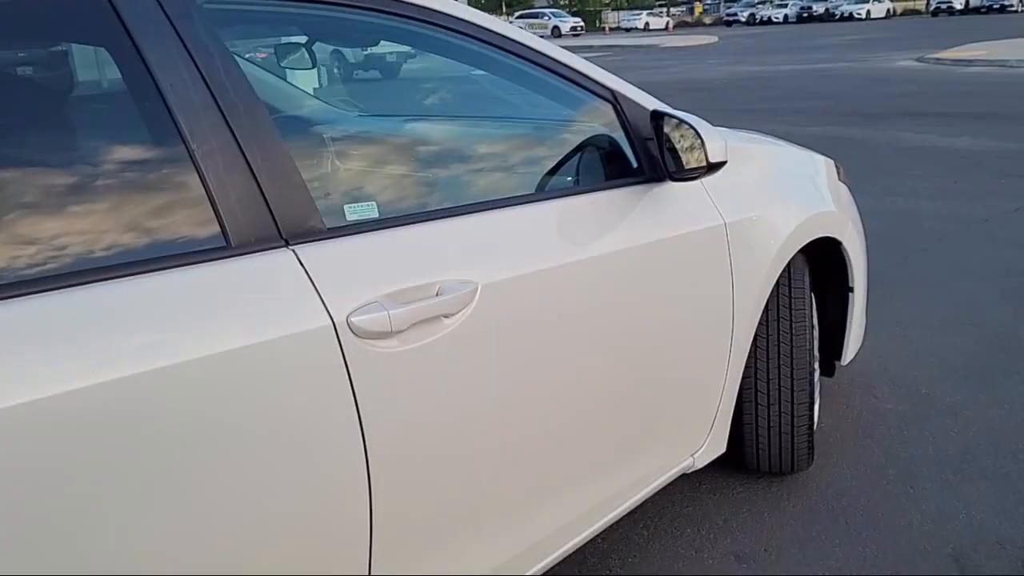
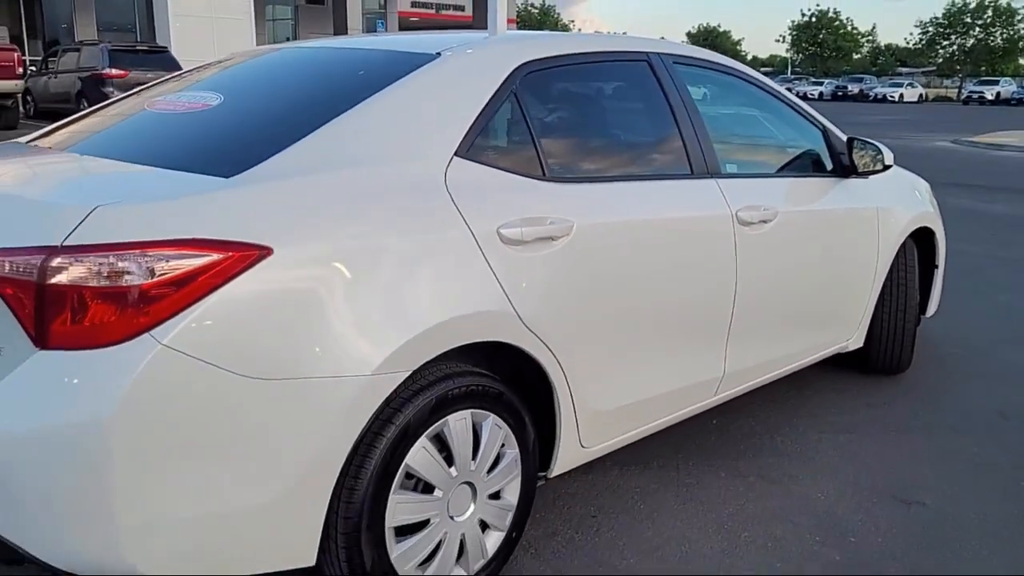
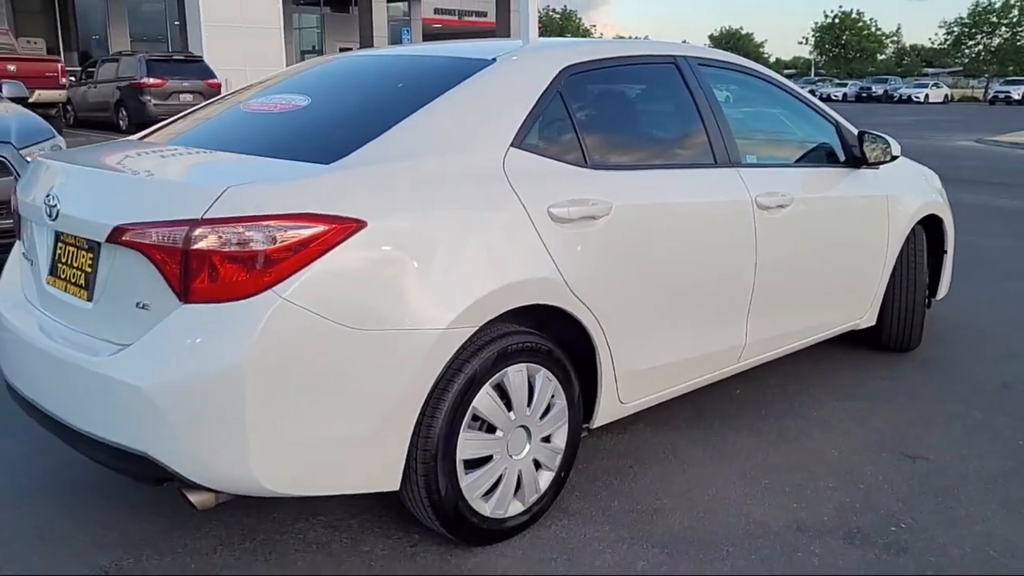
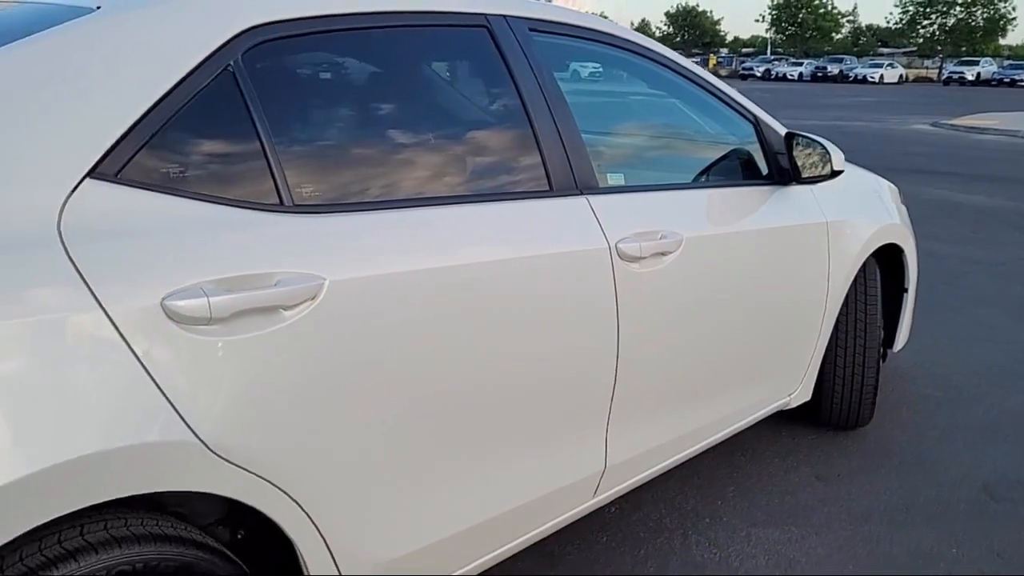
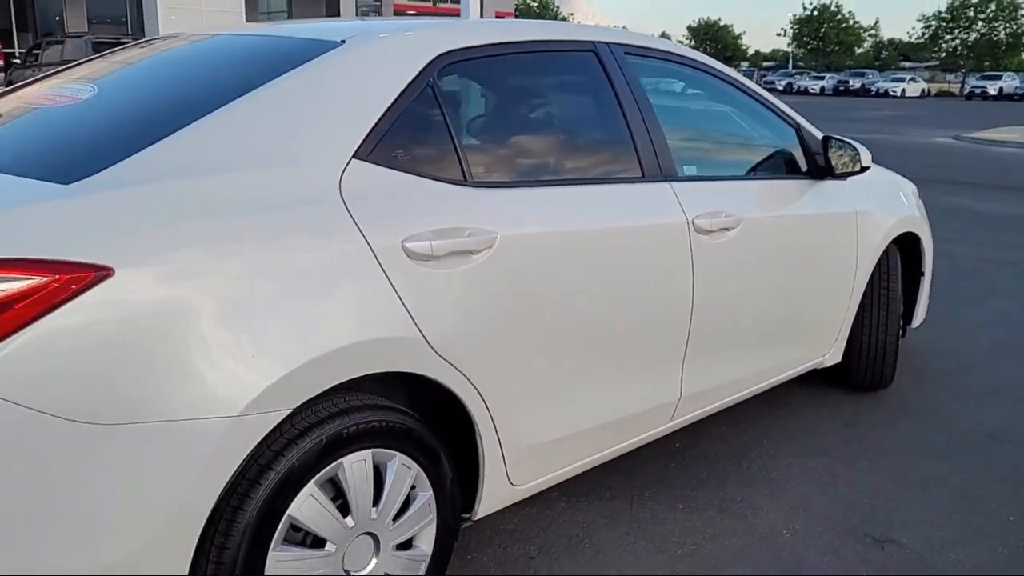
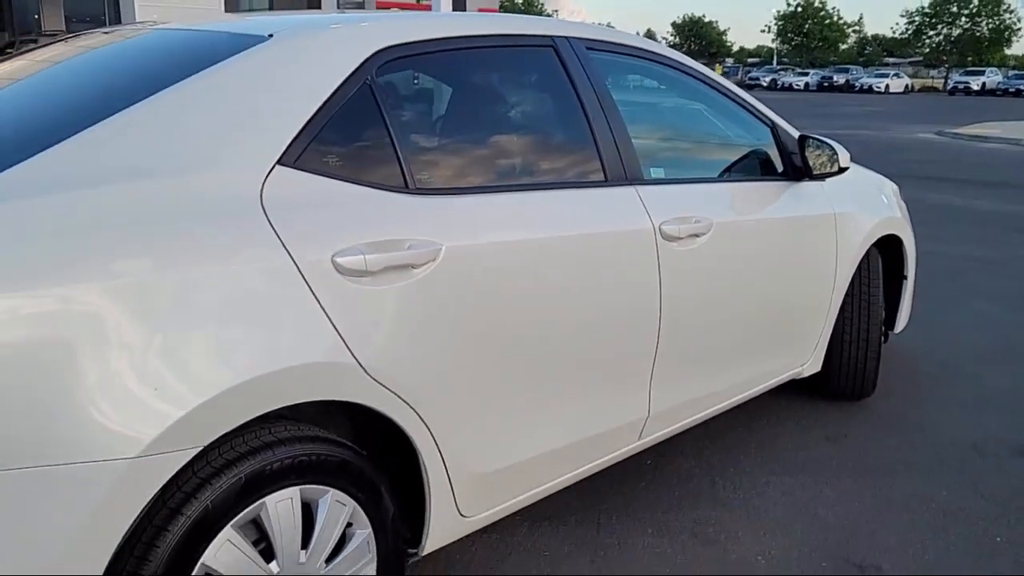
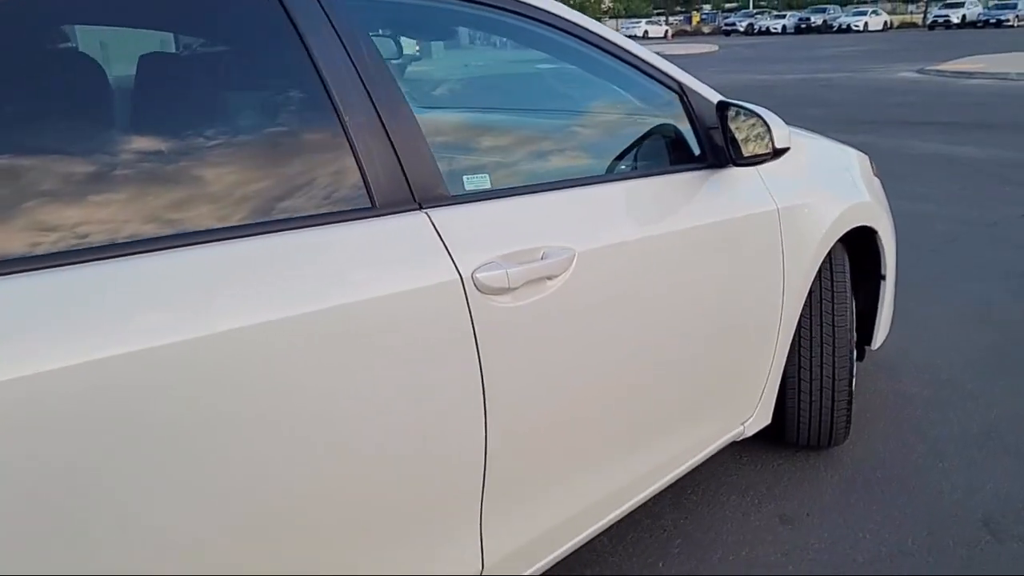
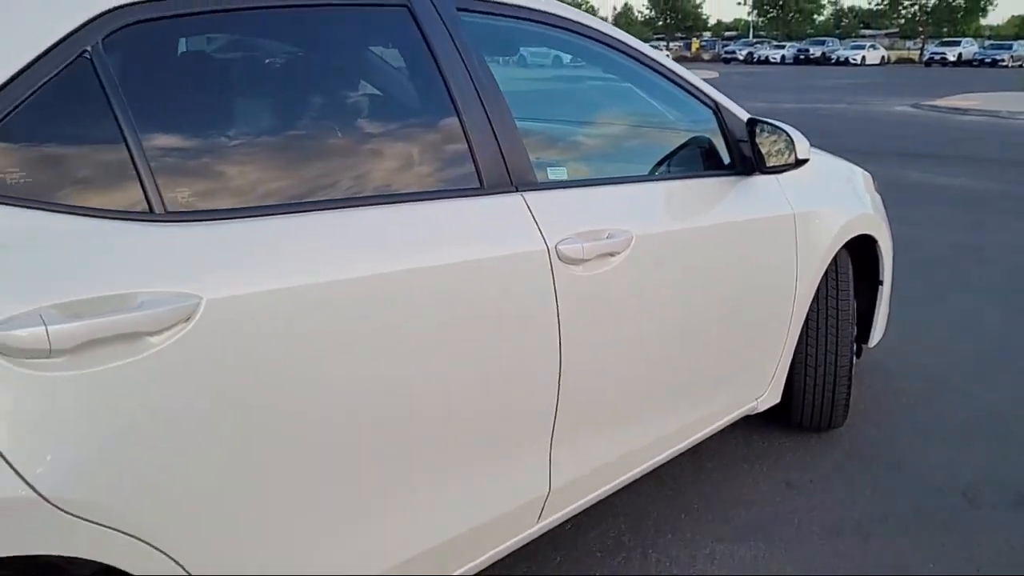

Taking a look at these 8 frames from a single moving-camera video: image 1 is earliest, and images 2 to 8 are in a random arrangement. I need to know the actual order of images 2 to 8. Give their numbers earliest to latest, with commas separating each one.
7, 8, 4, 6, 5, 2, 3
